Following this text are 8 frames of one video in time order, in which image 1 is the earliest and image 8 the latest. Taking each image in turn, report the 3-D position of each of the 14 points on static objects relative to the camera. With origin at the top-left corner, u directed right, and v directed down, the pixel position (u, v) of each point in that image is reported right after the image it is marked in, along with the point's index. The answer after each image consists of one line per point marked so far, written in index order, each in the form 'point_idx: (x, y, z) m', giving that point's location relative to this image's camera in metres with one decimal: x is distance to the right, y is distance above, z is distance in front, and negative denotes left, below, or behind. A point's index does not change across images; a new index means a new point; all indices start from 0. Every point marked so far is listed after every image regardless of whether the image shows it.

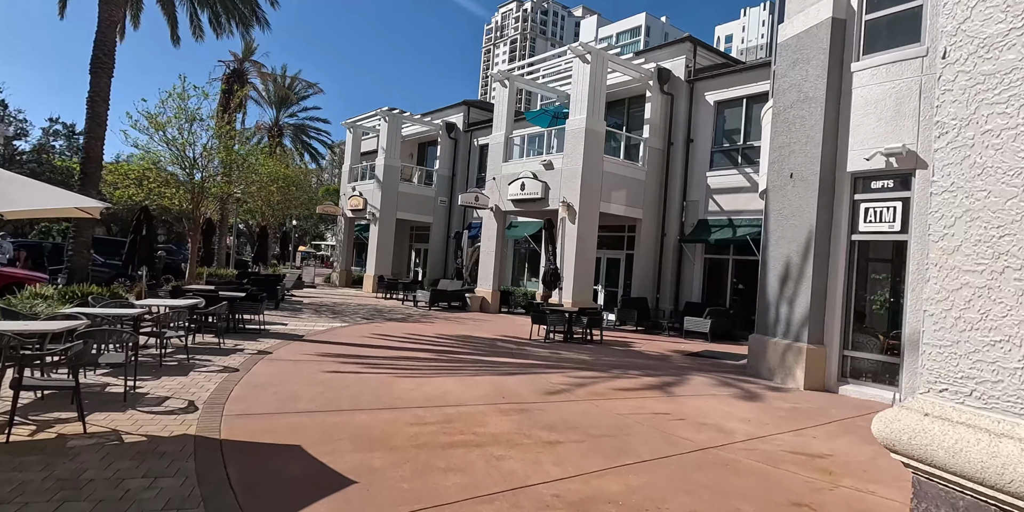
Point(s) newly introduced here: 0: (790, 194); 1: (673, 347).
0: (+4.5, +1.0, +11.1) m
1: (+3.8, -2.1, +15.9) m
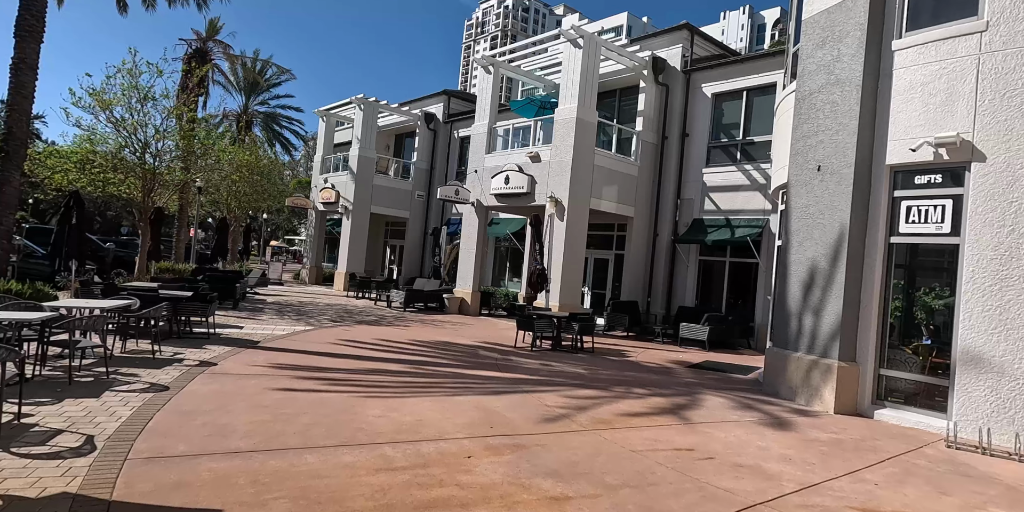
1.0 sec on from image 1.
0: (+4.4, +1.0, +9.8) m
1: (+3.4, -2.2, +14.6) m
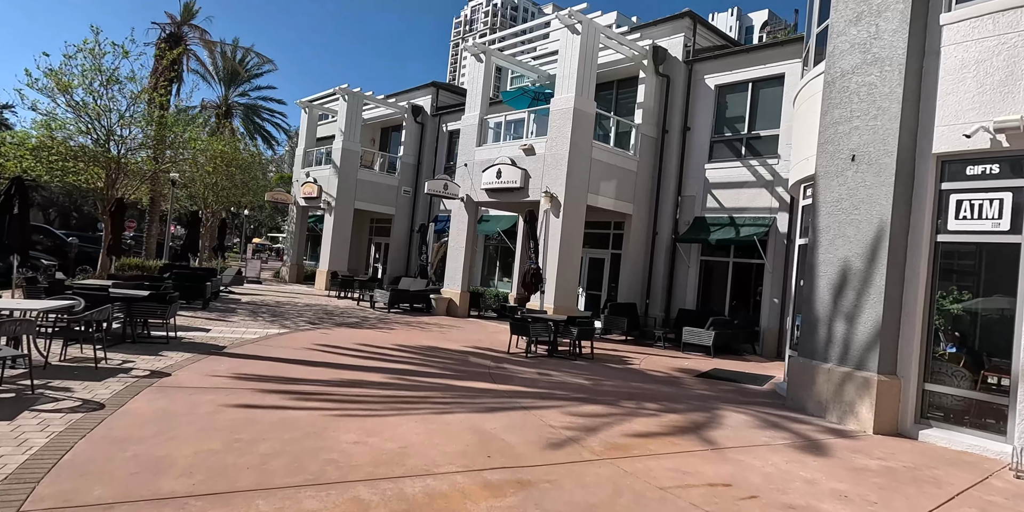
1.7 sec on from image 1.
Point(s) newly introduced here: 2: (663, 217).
0: (+4.3, +1.0, +8.7) m
1: (+3.3, -2.2, +13.5) m
2: (+4.3, +1.1, +19.5) m
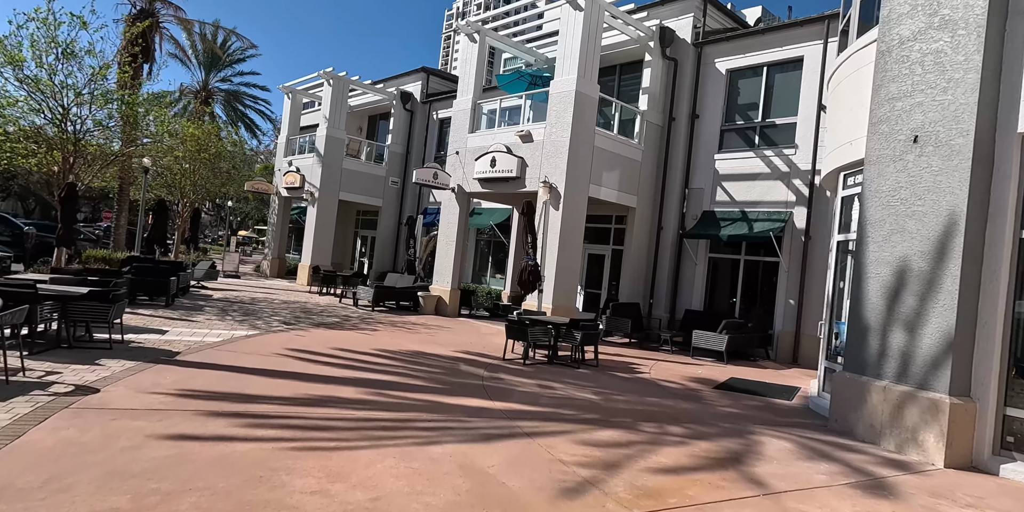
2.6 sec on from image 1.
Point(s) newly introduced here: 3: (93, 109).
0: (+4.3, +1.0, +7.4) m
1: (+3.2, -2.1, +12.2) m
2: (+4.2, +1.2, +18.2) m
3: (-10.4, +3.7, +17.0) m
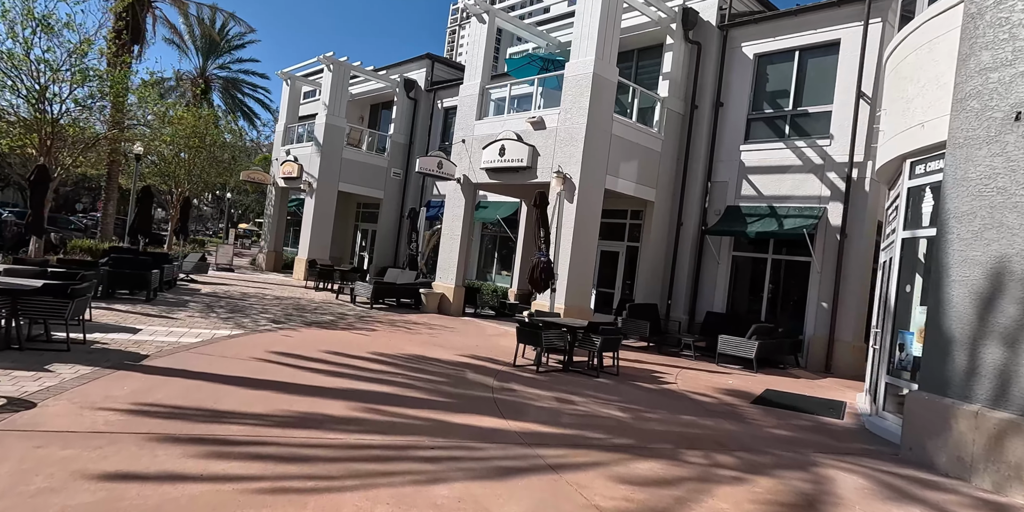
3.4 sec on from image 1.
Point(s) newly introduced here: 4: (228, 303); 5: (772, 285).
0: (+4.5, +1.0, +6.2) m
1: (+3.4, -2.1, +11.0) m
2: (+4.4, +1.3, +17.0) m
3: (-10.2, +3.9, +15.8) m
4: (-6.2, -1.0, +14.8) m
5: (+6.0, -0.7, +15.6) m
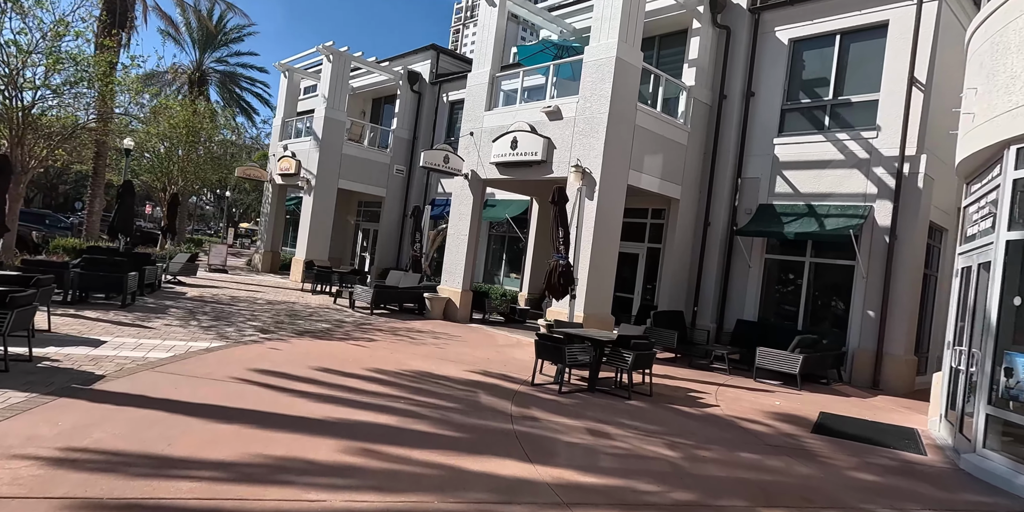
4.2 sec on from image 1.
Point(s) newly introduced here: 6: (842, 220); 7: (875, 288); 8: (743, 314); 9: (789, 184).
0: (+4.8, +0.9, +4.8) m
1: (+3.6, -2.1, +9.6) m
2: (+4.7, +1.2, +15.6) m
3: (-9.9, +3.9, +14.5) m
4: (-5.9, -1.0, +13.5) m
5: (+6.2, -0.7, +14.3) m
6: (+6.5, +0.7, +13.5) m
7: (+7.0, -0.6, +13.1) m
8: (+5.1, -1.3, +15.0) m
9: (+6.0, +1.6, +14.7) m
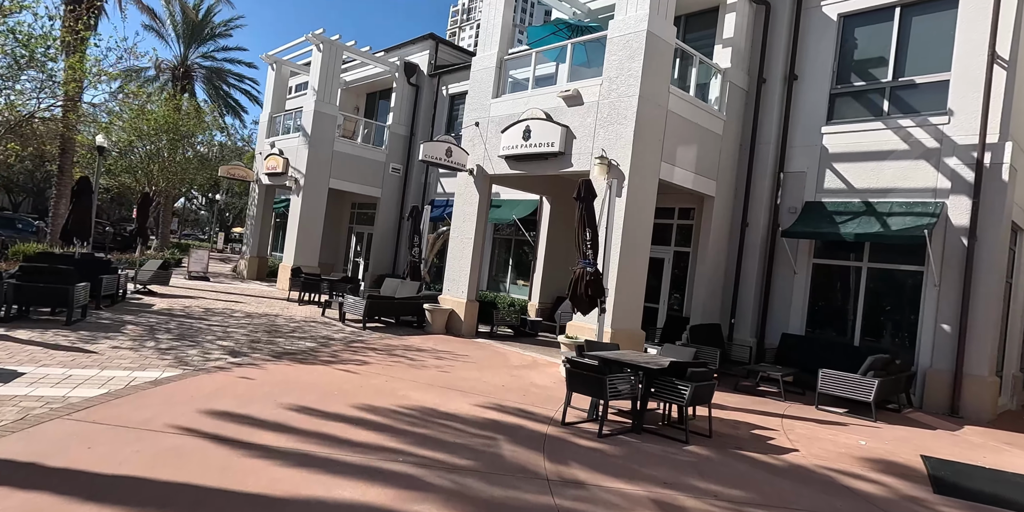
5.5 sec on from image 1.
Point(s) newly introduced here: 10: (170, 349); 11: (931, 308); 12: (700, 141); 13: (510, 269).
0: (+5.1, +0.9, +3.0) m
1: (+3.9, -2.2, +7.8) m
2: (+4.9, +1.1, +13.8) m
3: (-9.6, +3.7, +12.6) m
4: (-5.6, -1.2, +11.5) m
5: (+6.5, -0.8, +12.4) m
6: (+6.8, +0.6, +11.6) m
7: (+7.3, -0.7, +11.3) m
8: (+5.3, -1.4, +13.2) m
9: (+6.2, +1.5, +12.9) m
10: (-4.7, -1.3, +9.4) m
11: (+7.0, -0.9, +11.4) m
12: (+3.6, +2.2, +13.0) m
13: (0.0, -0.3, +19.3) m
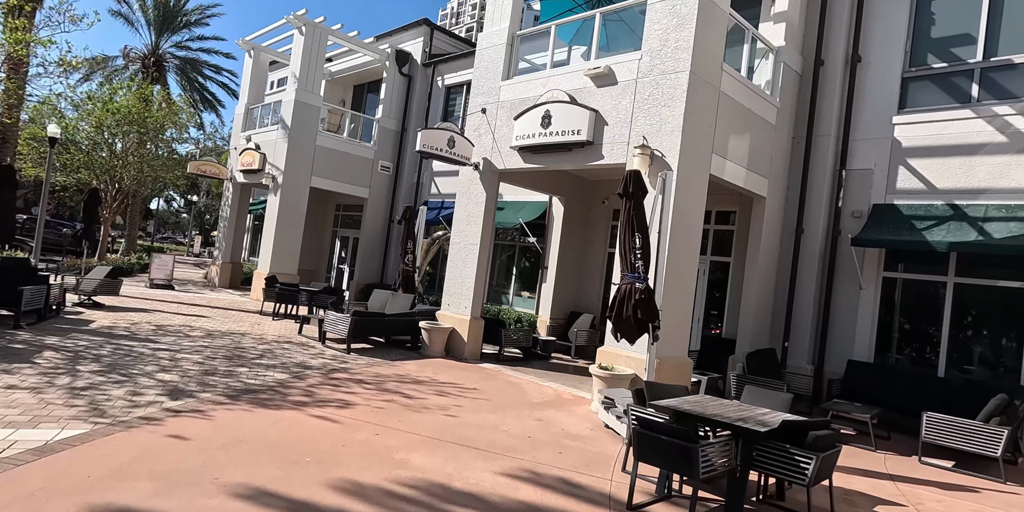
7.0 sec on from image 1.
0: (+5.6, +0.8, +0.9) m
1: (+4.2, -2.3, +5.6) m
2: (+5.2, +0.9, +11.7) m
3: (-9.4, +3.7, +10.2) m
4: (-5.4, -1.3, +9.2) m
5: (+6.7, -1.0, +10.3) m
6: (+7.1, +0.4, +9.6) m
7: (+7.5, -0.9, +9.2) m
8: (+5.6, -1.6, +11.1) m
9: (+6.5, +1.3, +10.8) m
10: (-4.4, -1.4, +7.1) m
11: (+7.3, -1.1, +9.4) m
12: (+3.8, +2.0, +10.9) m
13: (+0.1, -0.6, +17.1) m
